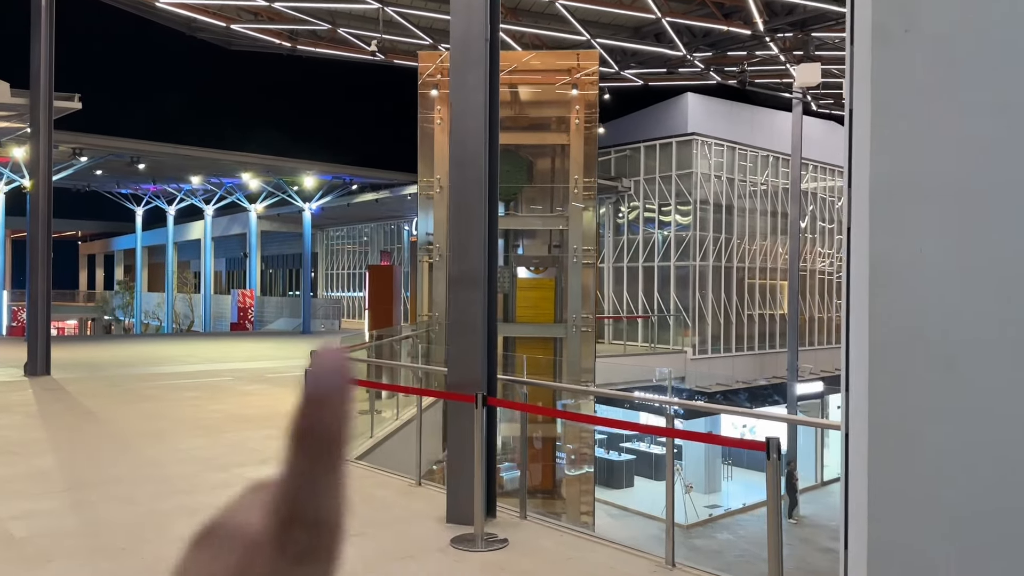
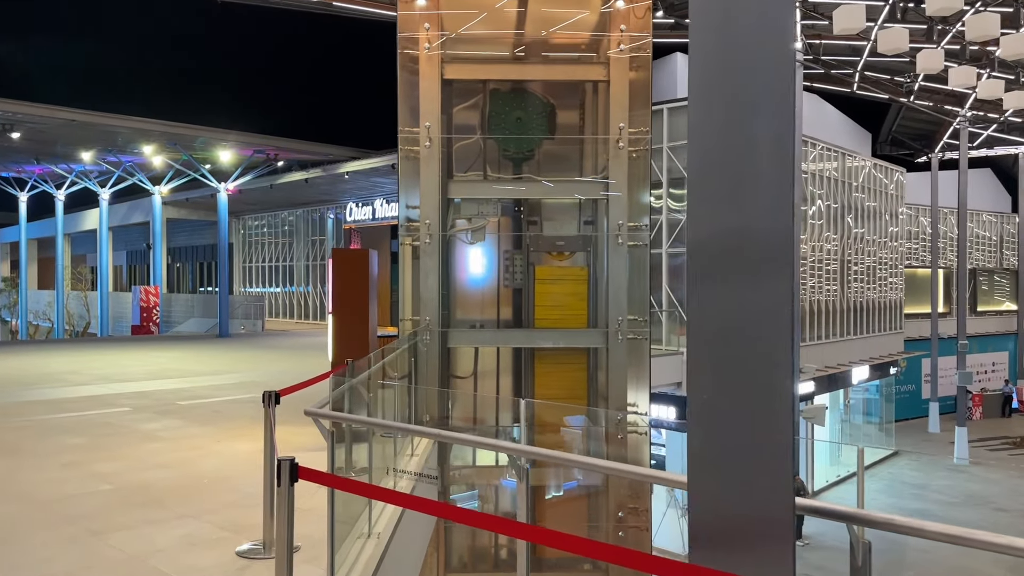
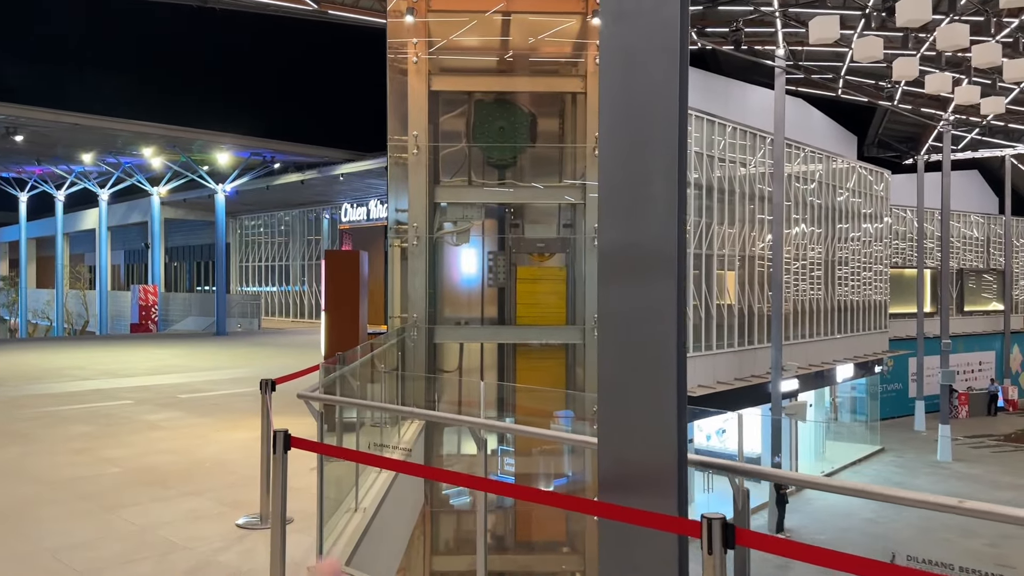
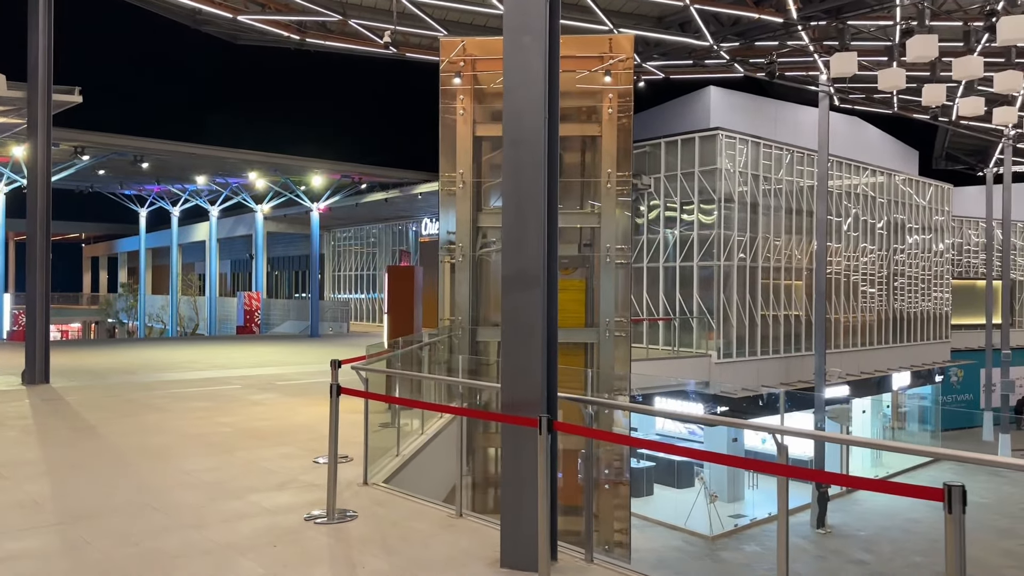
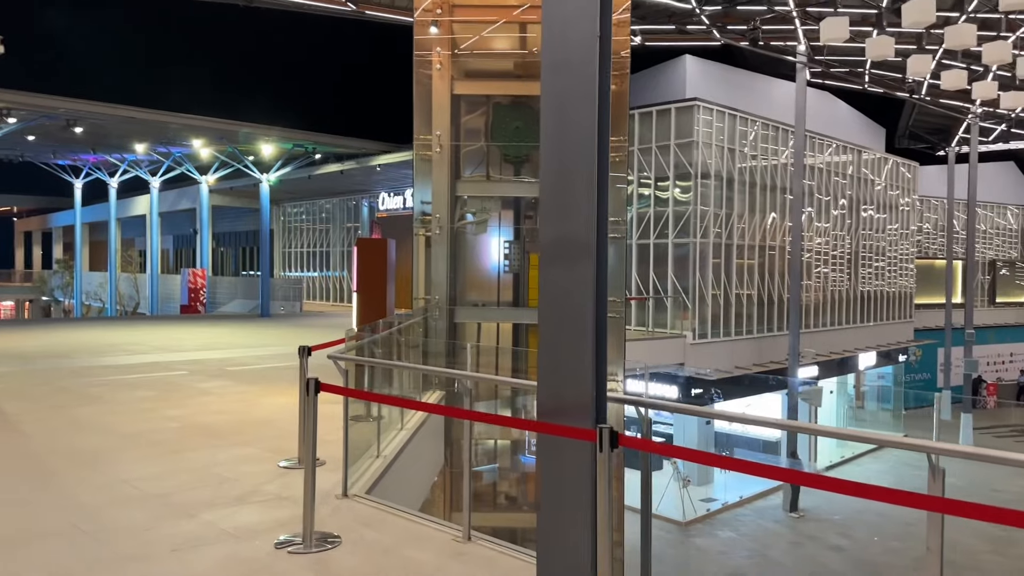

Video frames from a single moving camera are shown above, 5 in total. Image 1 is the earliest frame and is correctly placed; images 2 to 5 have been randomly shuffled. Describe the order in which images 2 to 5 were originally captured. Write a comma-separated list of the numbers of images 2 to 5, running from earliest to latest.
4, 5, 3, 2
